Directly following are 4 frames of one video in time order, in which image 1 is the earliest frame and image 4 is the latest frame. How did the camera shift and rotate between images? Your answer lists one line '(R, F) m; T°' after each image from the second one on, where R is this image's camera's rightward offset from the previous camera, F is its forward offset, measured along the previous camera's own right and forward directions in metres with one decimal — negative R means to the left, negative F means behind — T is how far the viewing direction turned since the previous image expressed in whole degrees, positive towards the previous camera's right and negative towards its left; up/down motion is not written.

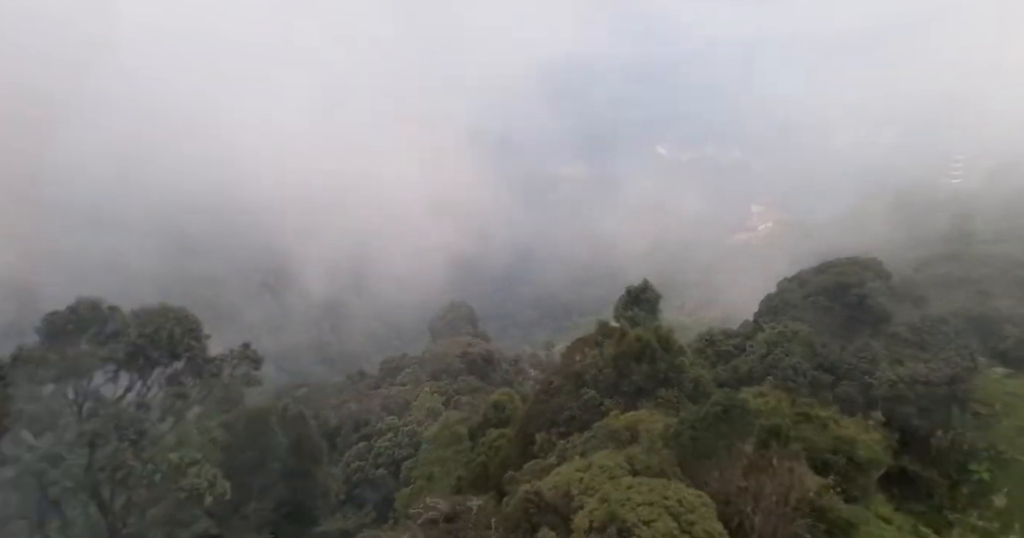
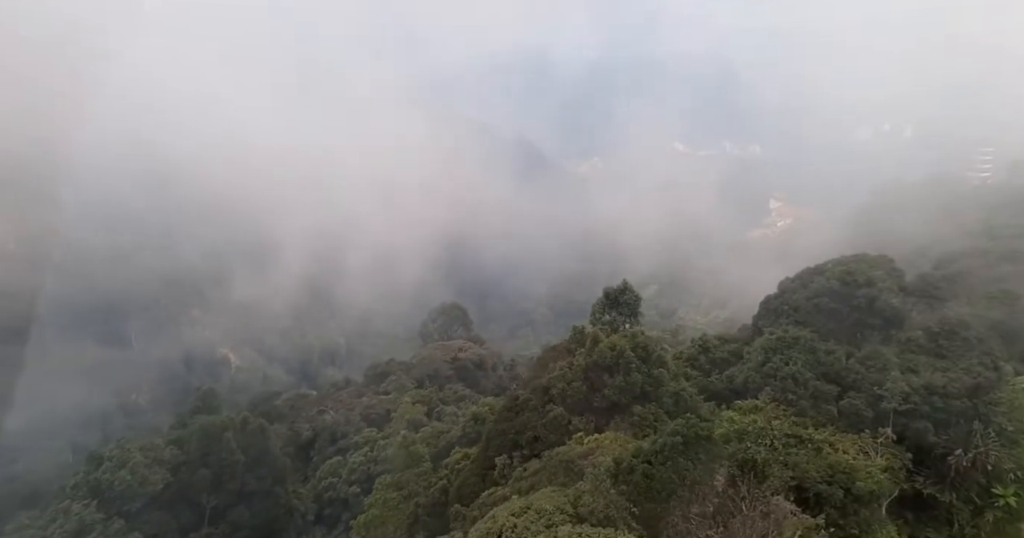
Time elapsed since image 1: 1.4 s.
(+2.0, +2.7) m; -1°
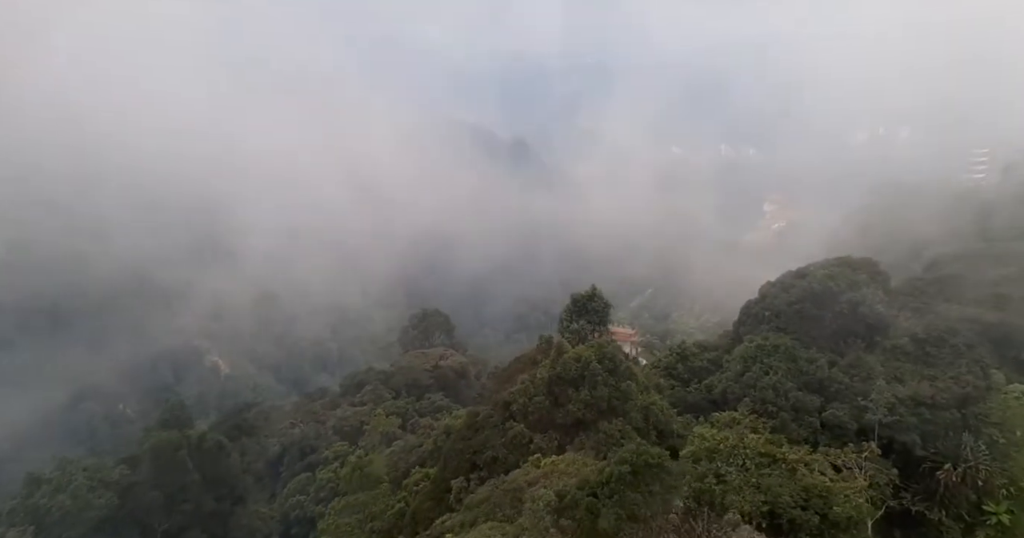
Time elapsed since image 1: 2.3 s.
(+1.2, +1.5) m; 0°
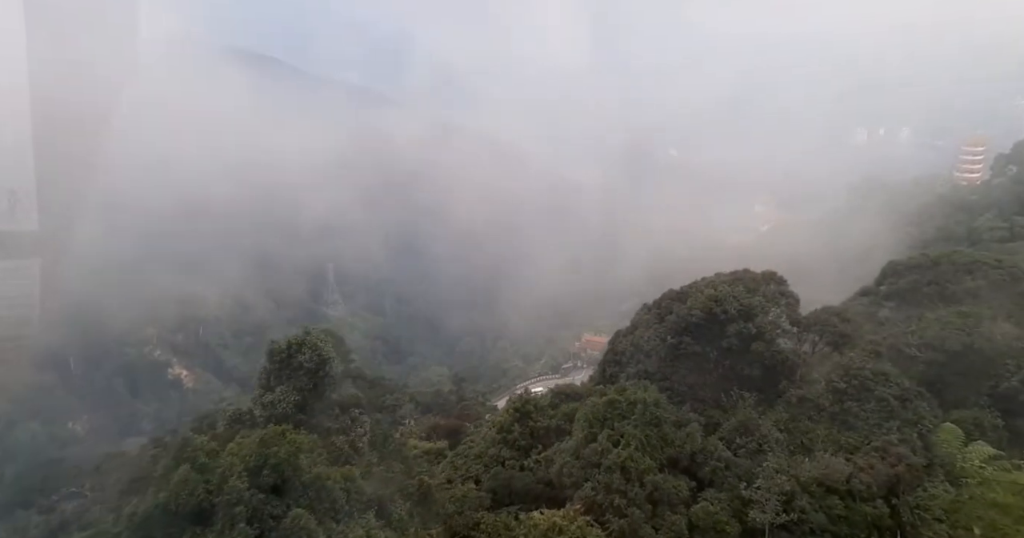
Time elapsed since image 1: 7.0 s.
(+7.4, +8.4) m; +1°
